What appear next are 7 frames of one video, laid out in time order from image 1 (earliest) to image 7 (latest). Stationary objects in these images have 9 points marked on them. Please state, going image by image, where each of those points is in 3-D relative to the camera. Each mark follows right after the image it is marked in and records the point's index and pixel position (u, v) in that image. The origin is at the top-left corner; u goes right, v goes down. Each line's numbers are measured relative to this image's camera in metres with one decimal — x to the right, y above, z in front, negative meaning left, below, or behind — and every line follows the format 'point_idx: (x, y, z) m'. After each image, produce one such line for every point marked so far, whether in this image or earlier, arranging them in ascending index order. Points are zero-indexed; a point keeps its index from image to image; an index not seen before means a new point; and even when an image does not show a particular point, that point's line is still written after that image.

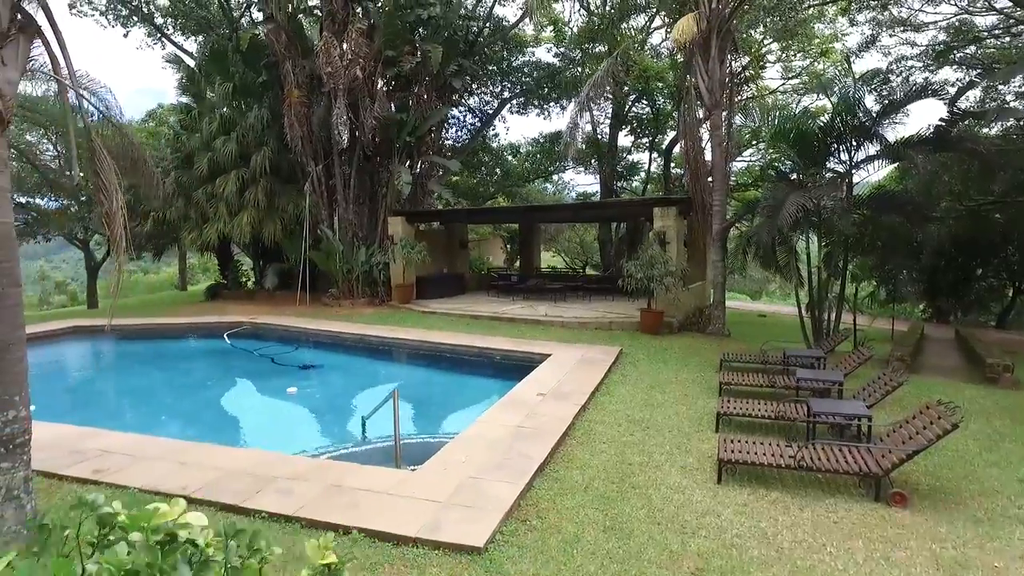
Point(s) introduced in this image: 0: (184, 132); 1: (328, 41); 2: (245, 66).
0: (-6.7, +3.2, +13.2) m
1: (-3.3, +4.5, +11.5) m
2: (-5.3, +4.4, +12.8) m
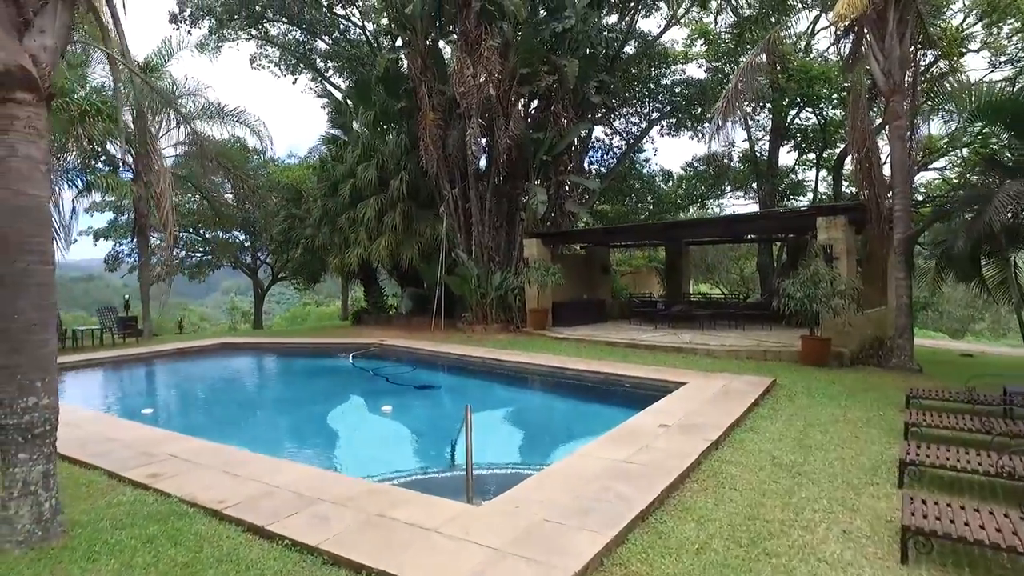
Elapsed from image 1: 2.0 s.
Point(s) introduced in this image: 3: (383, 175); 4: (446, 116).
0: (-3.8, +2.7, +13.9) m
1: (-0.9, +4.0, +11.5) m
2: (-2.6, +3.9, +13.3) m
3: (-2.6, +2.3, +13.2) m
4: (-1.3, +3.4, +12.8) m
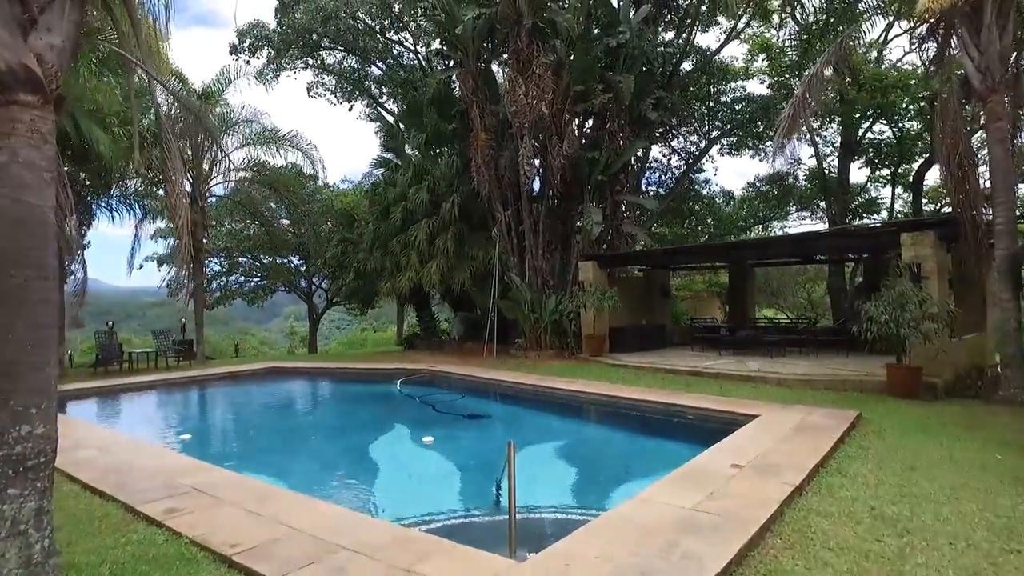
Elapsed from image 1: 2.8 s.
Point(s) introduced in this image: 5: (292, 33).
0: (-2.7, +2.2, +13.9) m
1: (0.0, +3.6, +11.3) m
2: (-1.5, +3.5, +13.2) m
3: (-1.5, +1.8, +13.1) m
4: (-0.2, +2.9, +12.6) m
5: (-5.0, +5.8, +14.7) m
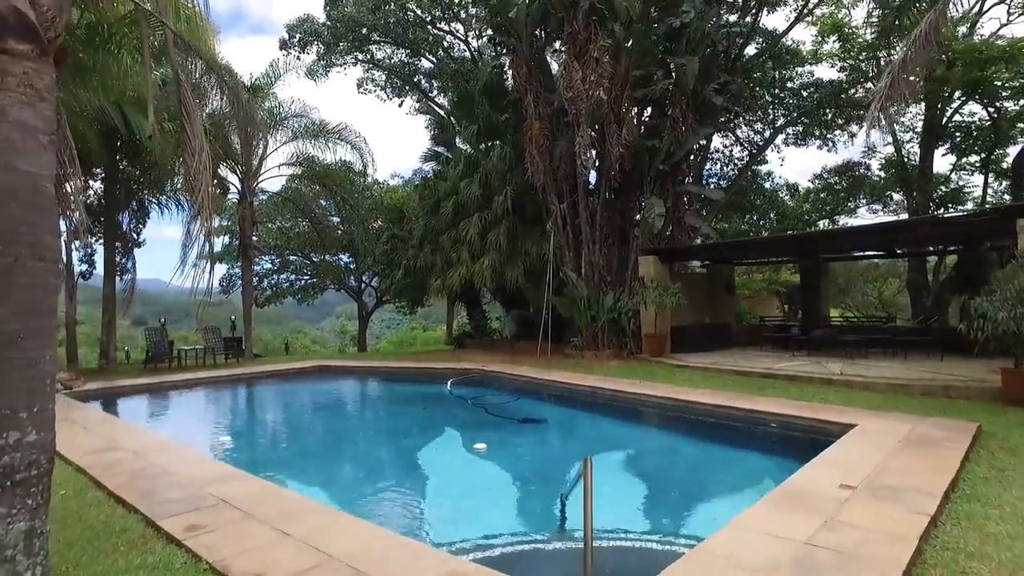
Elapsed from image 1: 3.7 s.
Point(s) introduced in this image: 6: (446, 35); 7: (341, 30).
0: (-1.6, +2.2, +13.5) m
1: (+0.9, +3.7, +10.7) m
2: (-0.4, +3.5, +12.7) m
3: (-0.5, +1.9, +12.6) m
4: (+0.8, +3.0, +12.0) m
5: (-3.8, +5.9, +14.5) m
6: (-1.6, +6.0, +15.4) m
7: (-3.9, +5.8, +14.6) m
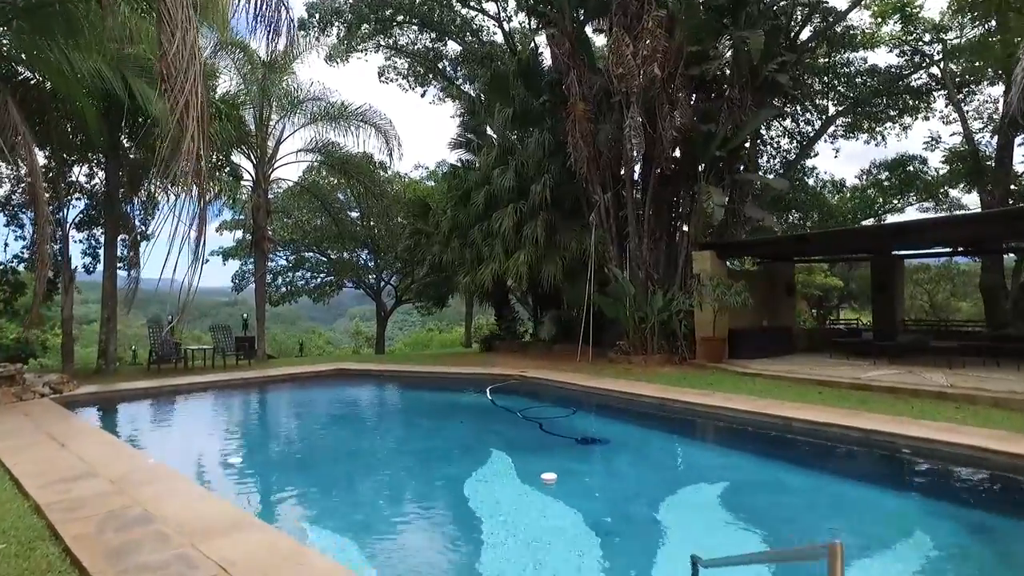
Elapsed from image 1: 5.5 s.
0: (-0.9, +2.3, +12.4) m
1: (+1.6, +3.7, +9.6) m
2: (+0.3, +3.5, +11.6) m
3: (+0.2, +1.9, +11.5) m
4: (+1.4, +3.0, +10.9) m
5: (-3.1, +5.9, +13.5) m
6: (-0.8, +6.0, +14.4) m
7: (-3.1, +5.9, +13.6) m
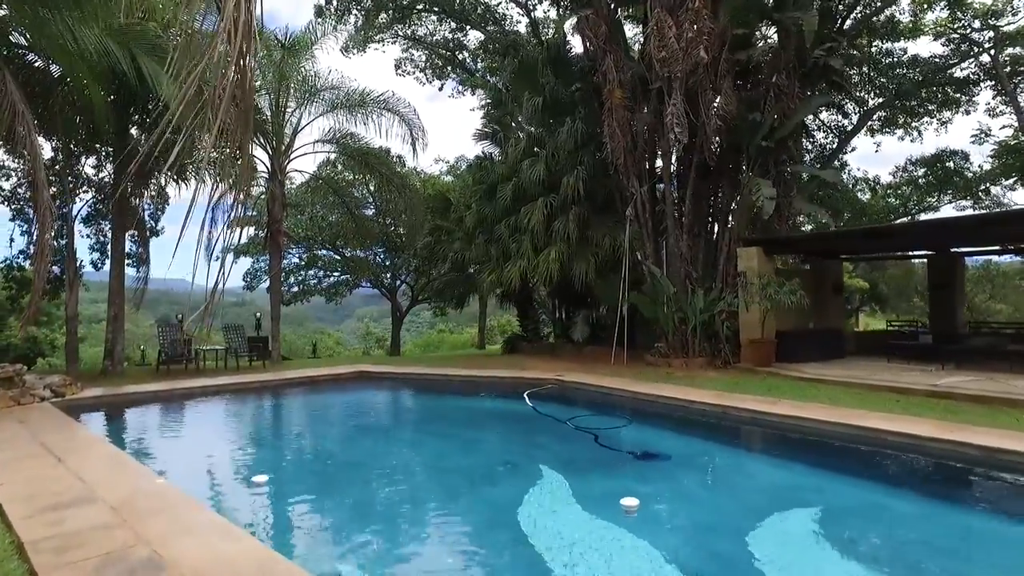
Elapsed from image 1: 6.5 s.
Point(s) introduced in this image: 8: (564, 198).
0: (-0.4, +2.3, +11.8) m
1: (+2.1, +3.7, +9.0) m
2: (+0.8, +3.6, +11.0) m
3: (+0.7, +1.9, +10.9) m
4: (+1.9, +3.0, +10.3) m
5: (-2.5, +5.9, +12.9) m
6: (-0.3, +6.1, +13.8) m
7: (-2.6, +5.9, +13.0) m
8: (+0.8, +1.5, +10.5) m
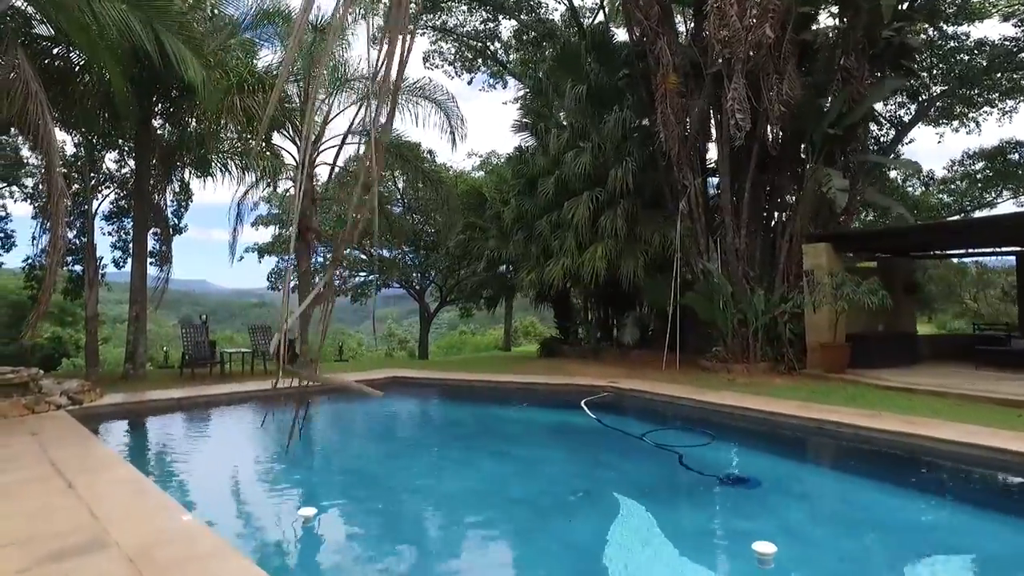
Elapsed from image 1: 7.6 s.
0: (+0.3, +2.3, +11.2) m
1: (+2.7, +3.7, +8.2) m
2: (+1.4, +3.6, +10.3) m
3: (+1.3, +2.0, +10.2) m
4: (+2.6, +3.1, +9.6) m
5: (-1.8, +5.9, +12.3) m
6: (+0.5, +6.1, +13.1) m
7: (-1.9, +5.9, +12.4) m
8: (+1.5, +1.5, +9.8) m
